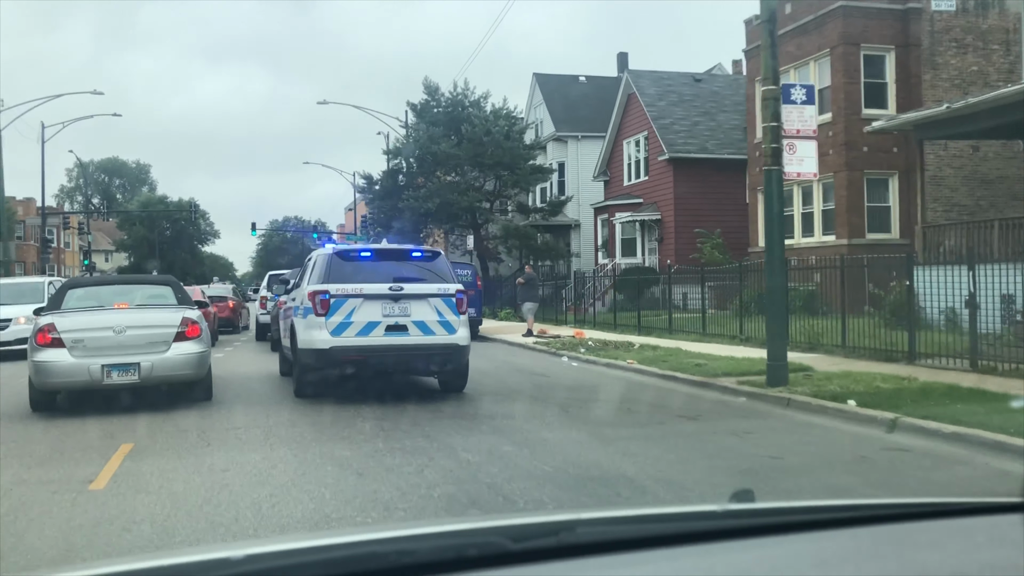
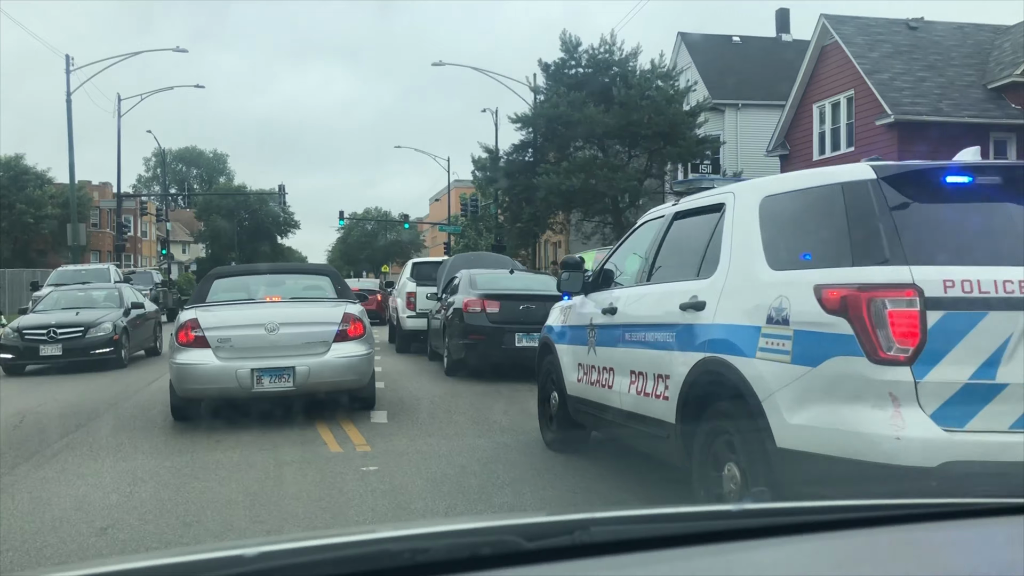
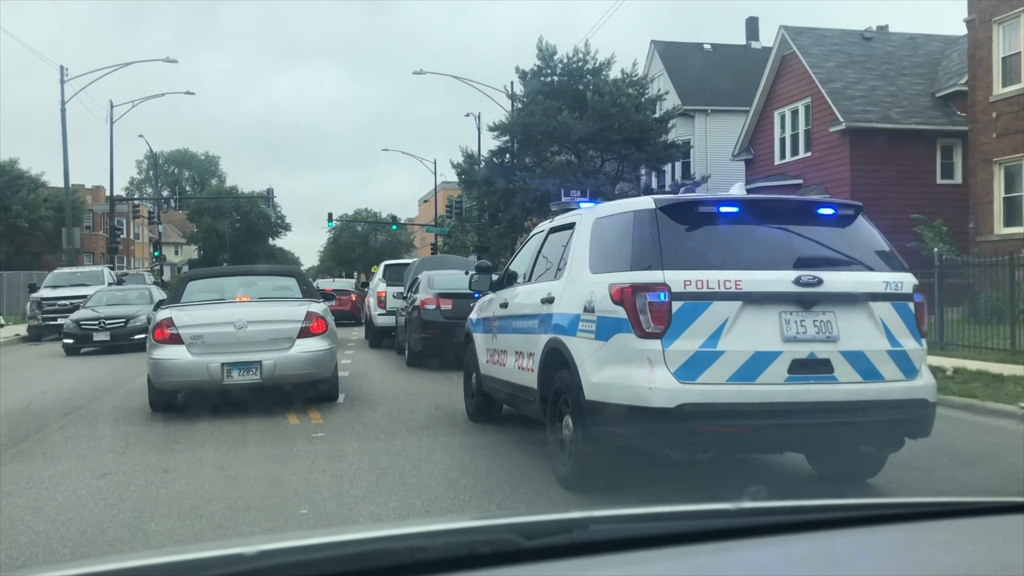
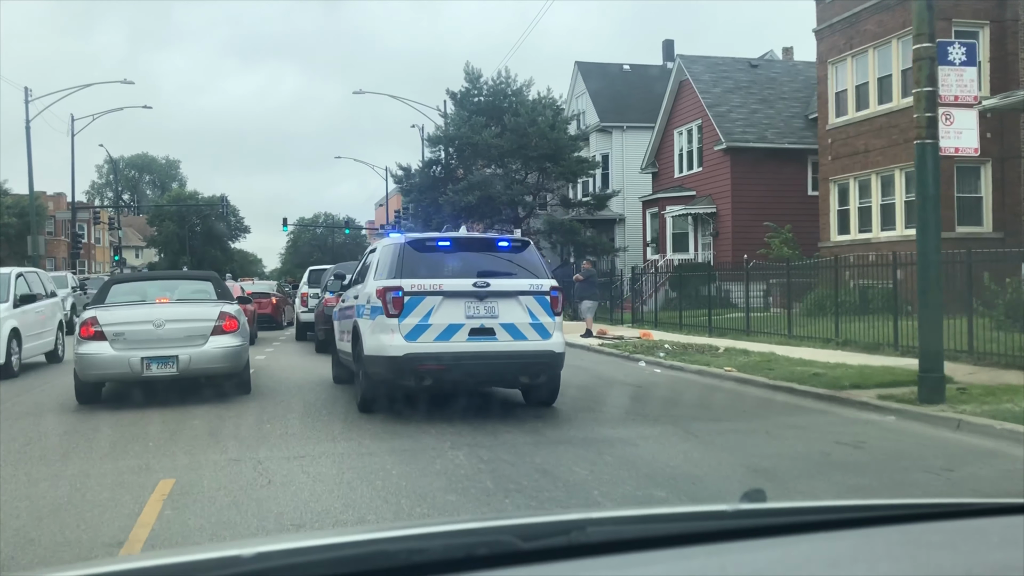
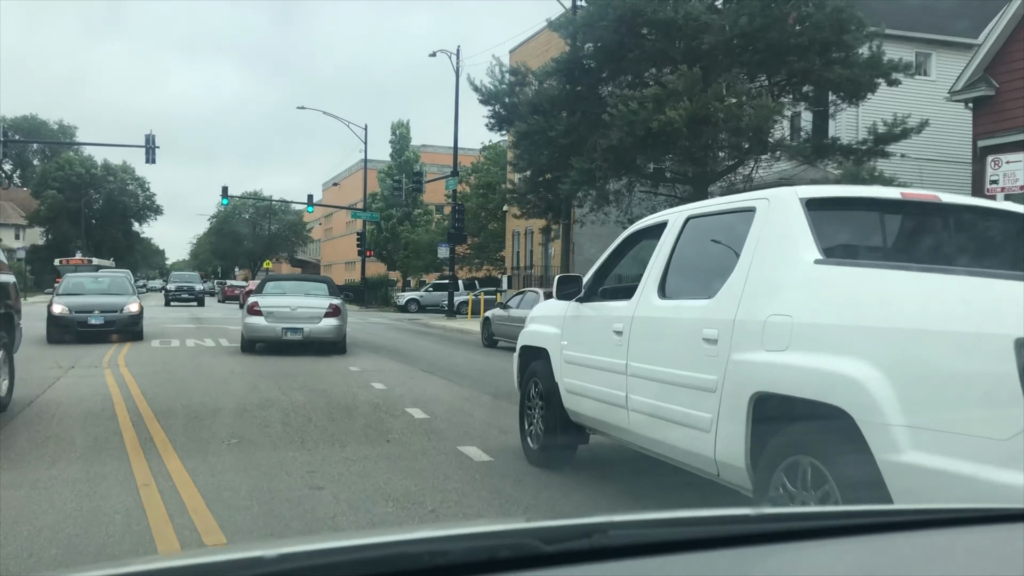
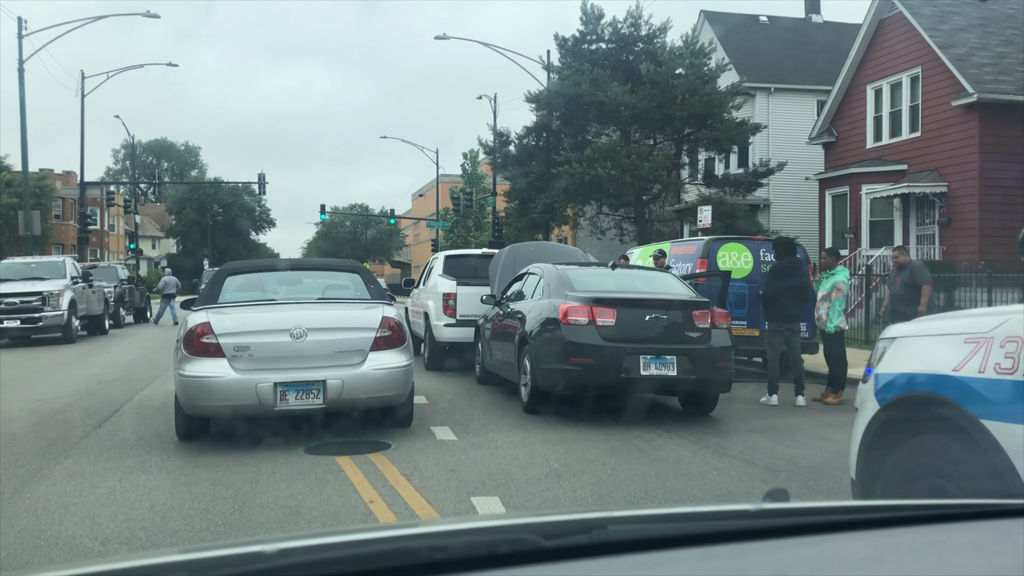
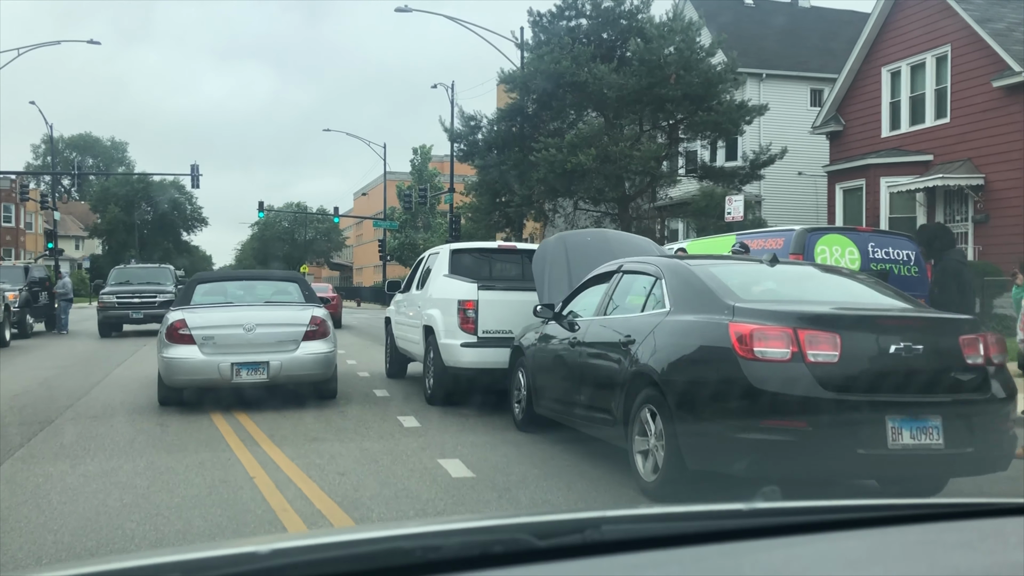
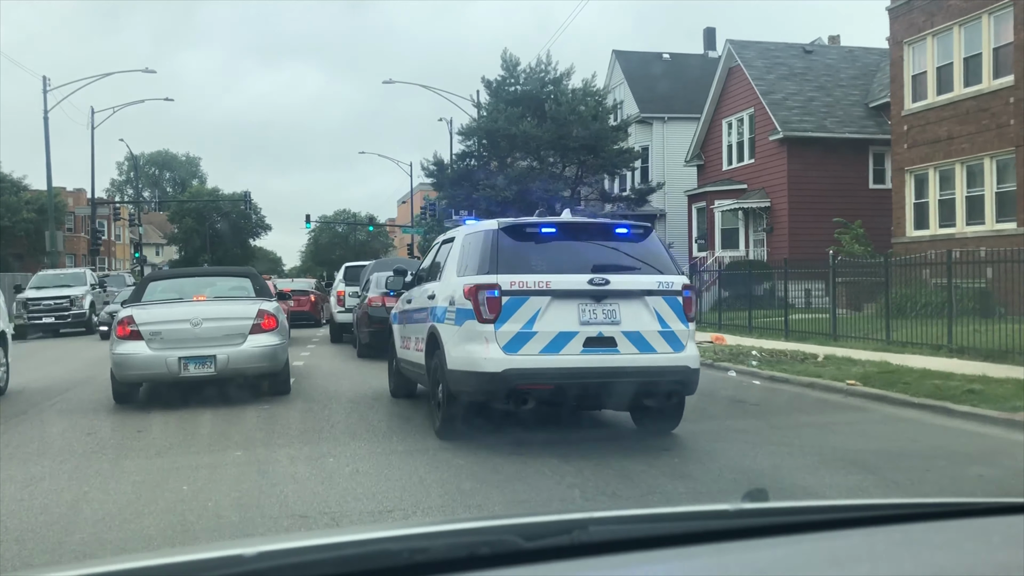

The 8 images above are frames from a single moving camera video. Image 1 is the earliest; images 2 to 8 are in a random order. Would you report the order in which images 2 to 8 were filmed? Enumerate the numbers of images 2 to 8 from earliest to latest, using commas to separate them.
4, 8, 3, 2, 6, 7, 5
